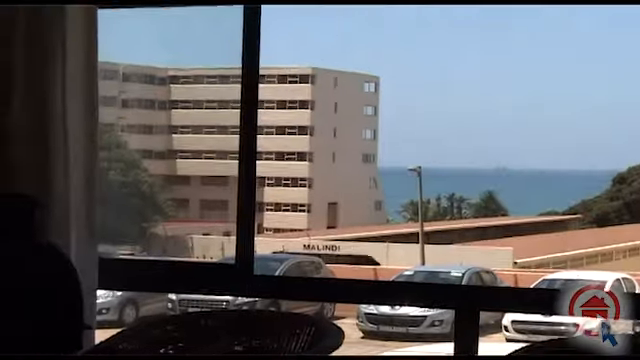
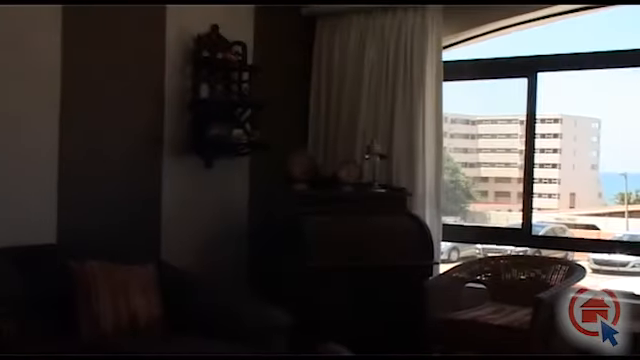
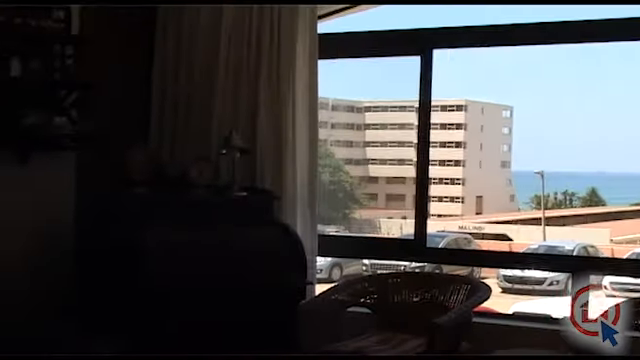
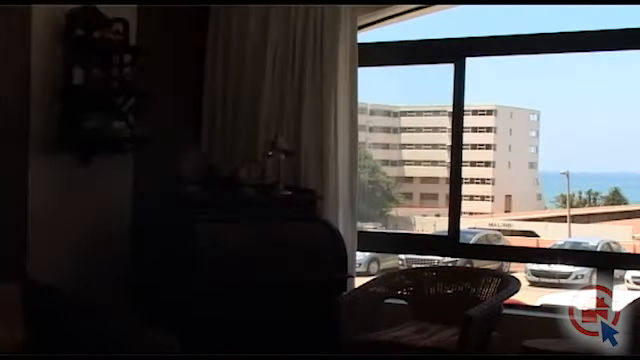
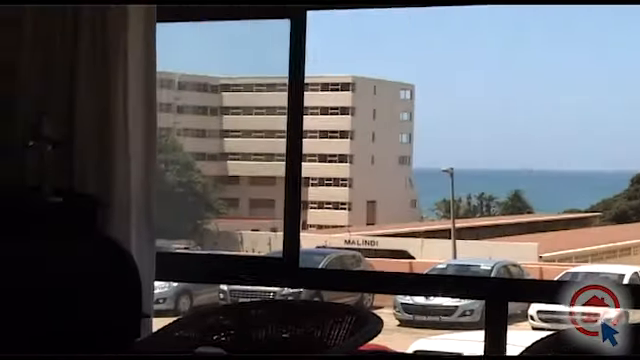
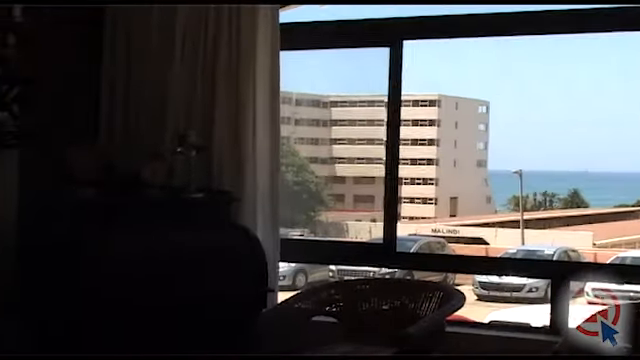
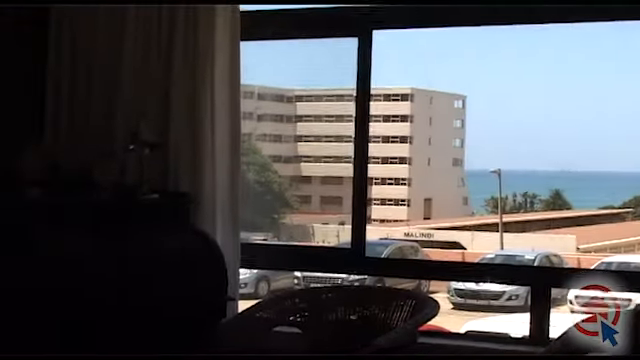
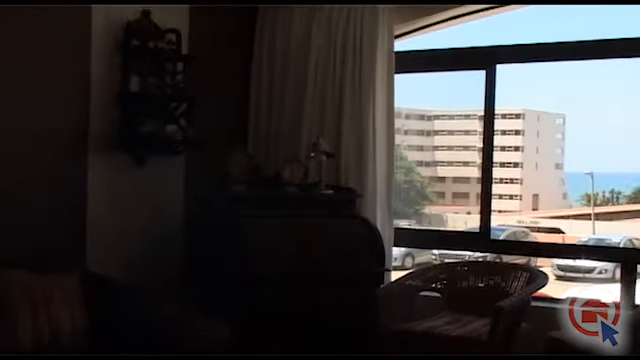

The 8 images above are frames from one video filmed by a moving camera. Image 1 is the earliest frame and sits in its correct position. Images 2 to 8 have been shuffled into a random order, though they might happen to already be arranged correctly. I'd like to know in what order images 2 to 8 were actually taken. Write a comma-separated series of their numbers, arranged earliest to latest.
5, 7, 6, 3, 4, 8, 2
